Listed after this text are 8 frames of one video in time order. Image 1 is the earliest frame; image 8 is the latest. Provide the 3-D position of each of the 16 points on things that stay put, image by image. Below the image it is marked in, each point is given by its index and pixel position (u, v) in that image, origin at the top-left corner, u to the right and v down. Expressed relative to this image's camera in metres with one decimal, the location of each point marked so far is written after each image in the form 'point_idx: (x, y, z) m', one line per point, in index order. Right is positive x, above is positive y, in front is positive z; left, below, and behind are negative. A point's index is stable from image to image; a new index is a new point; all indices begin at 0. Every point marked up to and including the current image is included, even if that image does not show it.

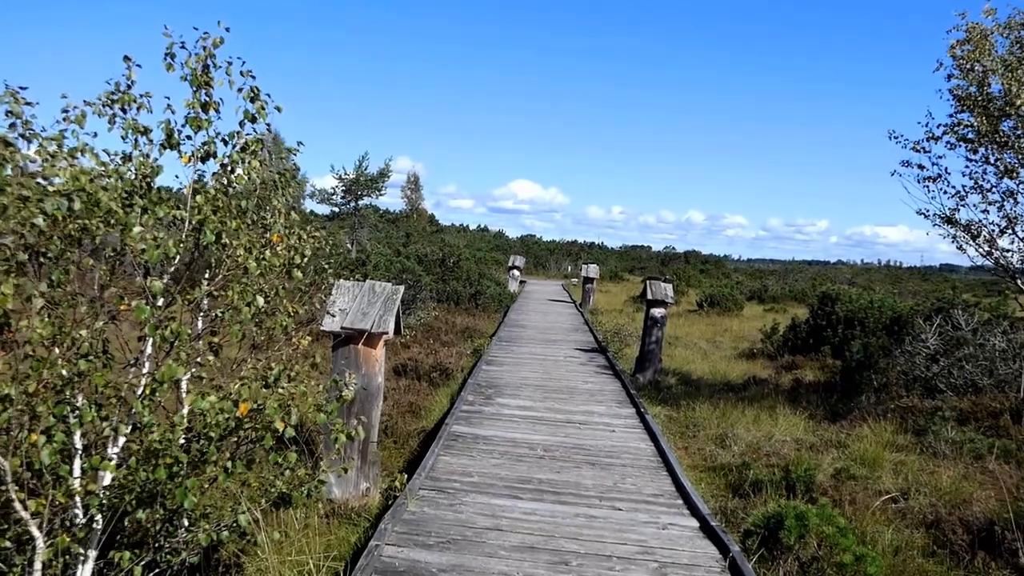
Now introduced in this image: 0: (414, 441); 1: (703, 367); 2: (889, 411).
0: (-1.3, -2.0, +7.0) m
1: (+3.8, -1.6, +10.8) m
2: (+5.0, -1.6, +7.1) m
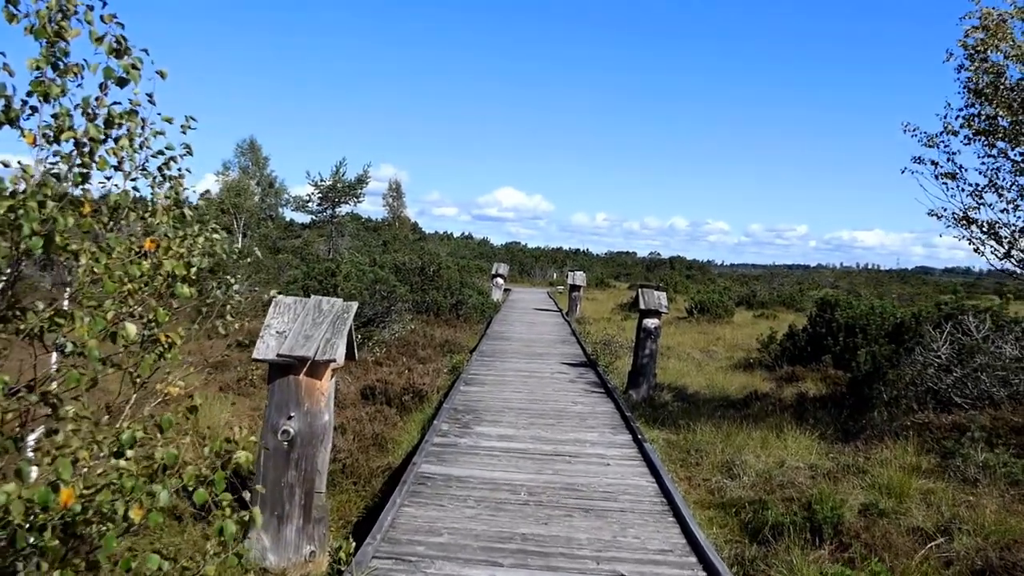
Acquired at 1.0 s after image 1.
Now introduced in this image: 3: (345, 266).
0: (-1.5, -2.2, +6.1) m
1: (+3.5, -1.7, +10.0) m
2: (+4.8, -1.7, +6.4) m
3: (-4.1, +0.5, +13.3) m
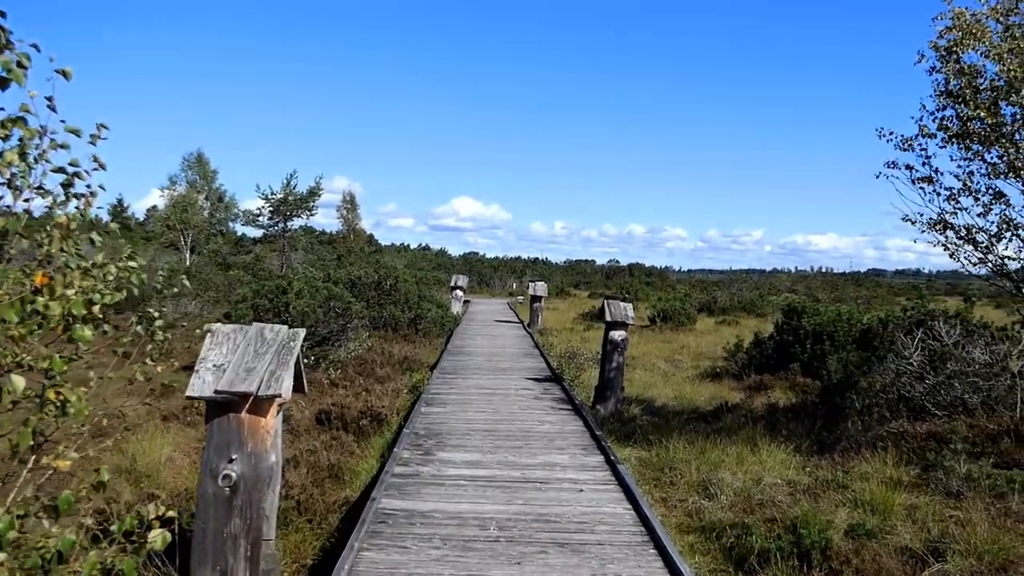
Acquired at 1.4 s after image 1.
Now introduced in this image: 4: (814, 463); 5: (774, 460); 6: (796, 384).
0: (-1.8, -2.4, +5.5) m
1: (+2.8, -1.9, +9.9) m
2: (+4.4, -1.8, +6.3) m
3: (-5.0, +0.1, +12.6) m
4: (+3.6, -2.1, +6.4) m
5: (+3.1, -2.0, +6.4) m
6: (+5.0, -1.7, +9.5) m
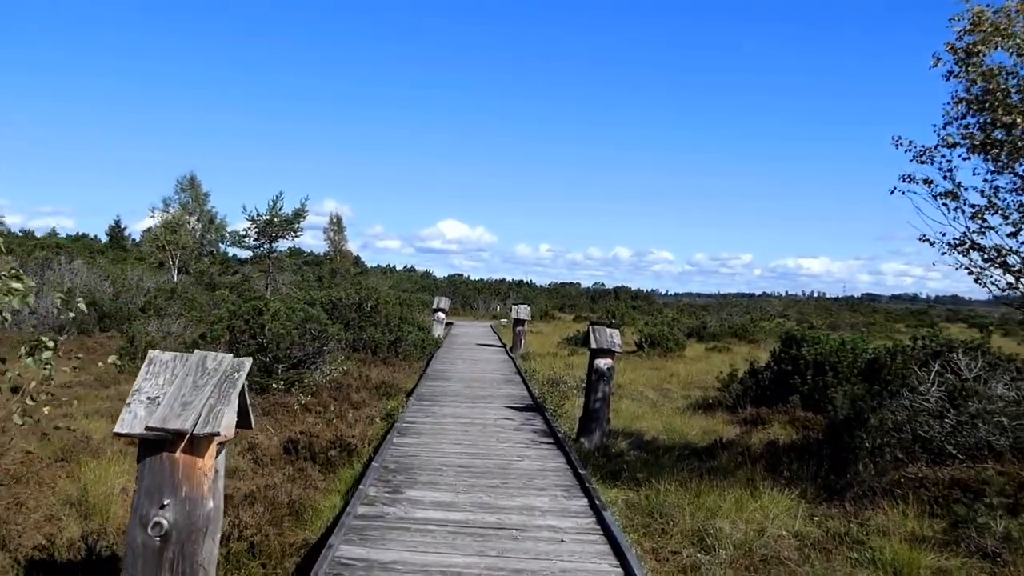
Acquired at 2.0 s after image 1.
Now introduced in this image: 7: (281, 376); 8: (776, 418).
0: (-2.1, -2.6, +4.8) m
1: (+2.5, -2.4, +9.3) m
2: (+4.1, -2.1, +5.8) m
3: (-5.5, -0.3, +11.9) m
4: (+3.3, -2.4, +5.8) m
5: (+2.8, -2.3, +5.8) m
6: (+4.7, -2.2, +9.0) m
7: (-5.0, -1.9, +11.4) m
8: (+4.5, -2.2, +9.2) m
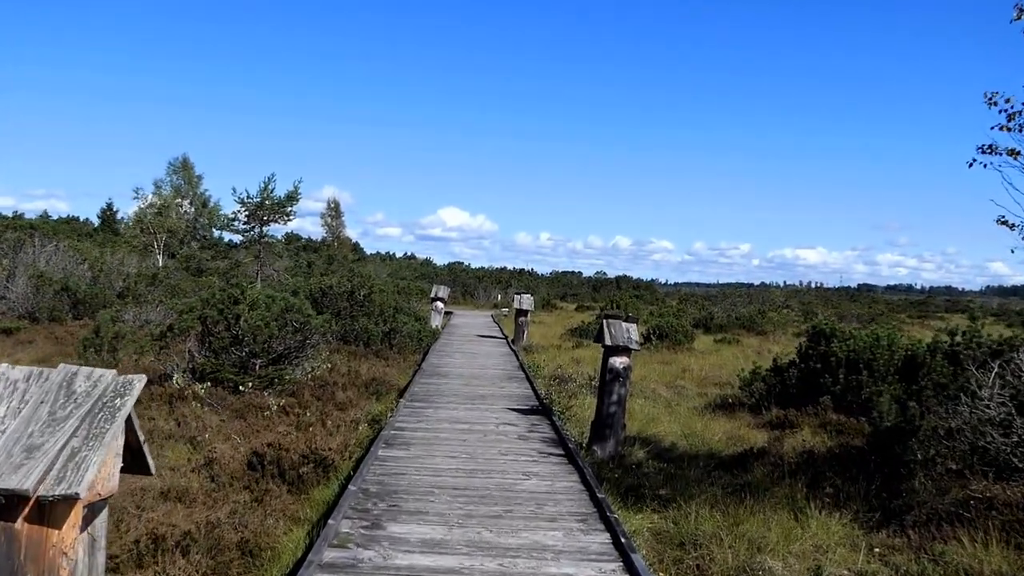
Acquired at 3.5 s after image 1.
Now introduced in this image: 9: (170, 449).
0: (-2.0, -2.5, +3.9) m
1: (+2.5, -2.2, +8.4) m
2: (+4.2, -2.0, +4.9) m
3: (-5.4, -0.1, +11.0) m
4: (+3.4, -2.3, +4.9) m
5: (+2.8, -2.2, +4.9) m
6: (+4.7, -2.0, +8.1) m
7: (-5.0, -1.6, +10.5) m
8: (+4.5, -2.1, +8.3) m
9: (-4.9, -2.4, +7.6) m
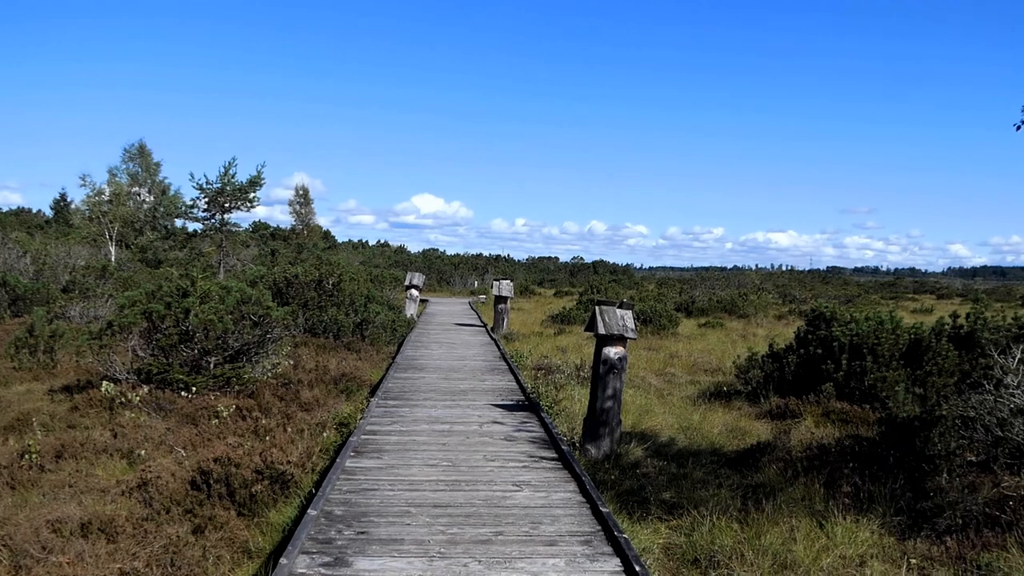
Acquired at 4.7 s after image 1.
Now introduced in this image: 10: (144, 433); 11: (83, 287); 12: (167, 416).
0: (-2.1, -2.4, +3.2) m
1: (+2.3, -1.9, +7.8) m
2: (+4.1, -1.8, +4.4) m
3: (-5.8, +0.1, +10.0) m
4: (+3.3, -2.1, +4.4) m
5: (+2.8, -2.1, +4.4) m
6: (+4.5, -1.7, +7.6) m
7: (-5.3, -1.5, +9.5) m
8: (+4.3, -1.8, +7.8) m
9: (-5.1, -2.3, +6.7) m
10: (-5.1, -2.0, +7.5) m
11: (-14.1, 0.0, +17.7) m
12: (-5.4, -2.0, +8.4) m
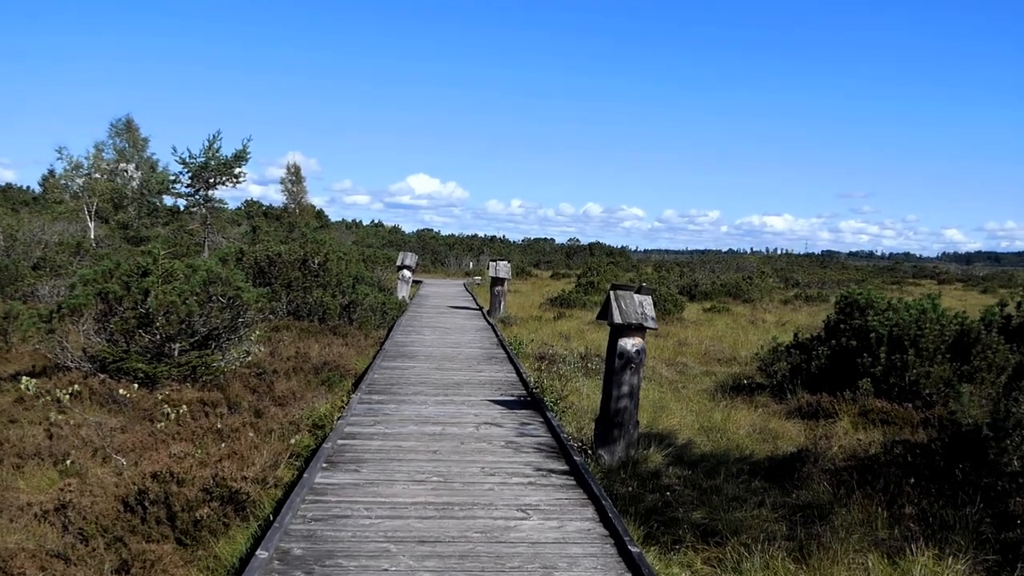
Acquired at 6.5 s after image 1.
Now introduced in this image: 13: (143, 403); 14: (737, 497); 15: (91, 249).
0: (-2.0, -2.3, +2.3) m
1: (+2.3, -1.7, +7.0) m
2: (+4.1, -1.7, +3.5) m
3: (-5.8, +0.5, +9.0) m
4: (+3.3, -2.0, +3.5) m
5: (+2.8, -2.0, +3.5) m
6: (+4.5, -1.5, +6.8) m
7: (-5.3, -1.1, +8.6) m
8: (+4.3, -1.6, +6.9) m
9: (-5.1, -2.0, +5.8) m
10: (-5.1, -1.7, +6.5) m
11: (-14.2, +0.7, +16.6) m
12: (-5.4, -1.7, +7.5) m
13: (-5.2, -1.6, +7.7) m
14: (+2.1, -1.9, +5.0) m
15: (-14.2, +1.3, +18.0) m
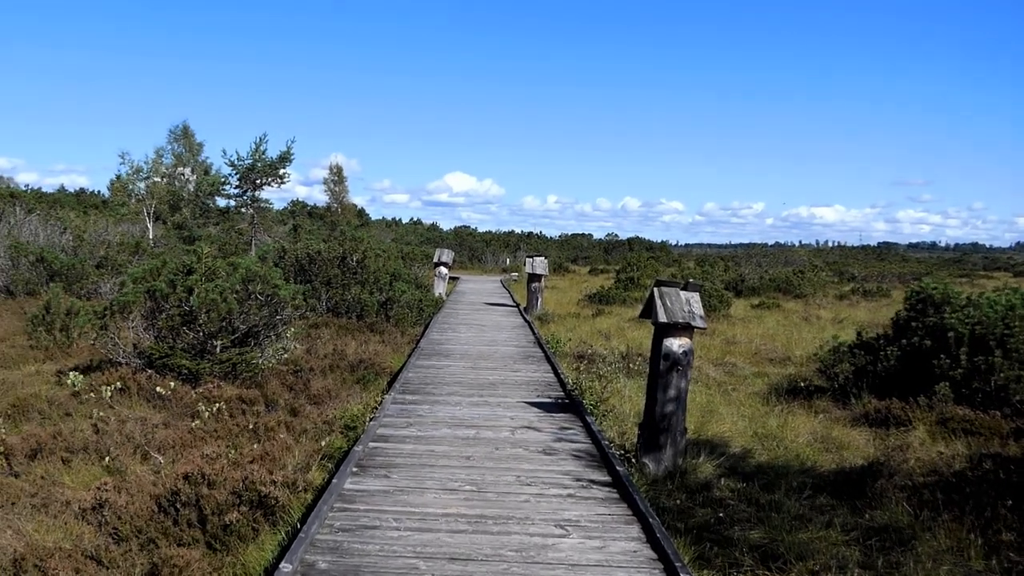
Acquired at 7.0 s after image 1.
0: (-1.9, -2.3, +2.1) m
1: (+2.8, -1.7, +6.5) m
2: (+4.3, -1.7, +2.9) m
3: (-5.2, +0.5, +9.0) m
4: (+3.6, -2.0, +3.0) m
5: (+3.0, -1.9, +3.0) m
6: (+5.0, -1.5, +6.1) m
7: (-4.7, -1.1, +8.6) m
8: (+4.8, -1.5, +6.3) m
9: (-4.7, -2.0, +5.8) m
10: (-4.7, -1.7, +6.6) m
11: (-13.0, +0.8, +17.3) m
12: (-4.9, -1.7, +7.5) m
13: (-4.7, -1.6, +7.7) m
14: (+2.4, -1.9, +4.5) m
15: (-12.9, +1.3, +18.6) m
